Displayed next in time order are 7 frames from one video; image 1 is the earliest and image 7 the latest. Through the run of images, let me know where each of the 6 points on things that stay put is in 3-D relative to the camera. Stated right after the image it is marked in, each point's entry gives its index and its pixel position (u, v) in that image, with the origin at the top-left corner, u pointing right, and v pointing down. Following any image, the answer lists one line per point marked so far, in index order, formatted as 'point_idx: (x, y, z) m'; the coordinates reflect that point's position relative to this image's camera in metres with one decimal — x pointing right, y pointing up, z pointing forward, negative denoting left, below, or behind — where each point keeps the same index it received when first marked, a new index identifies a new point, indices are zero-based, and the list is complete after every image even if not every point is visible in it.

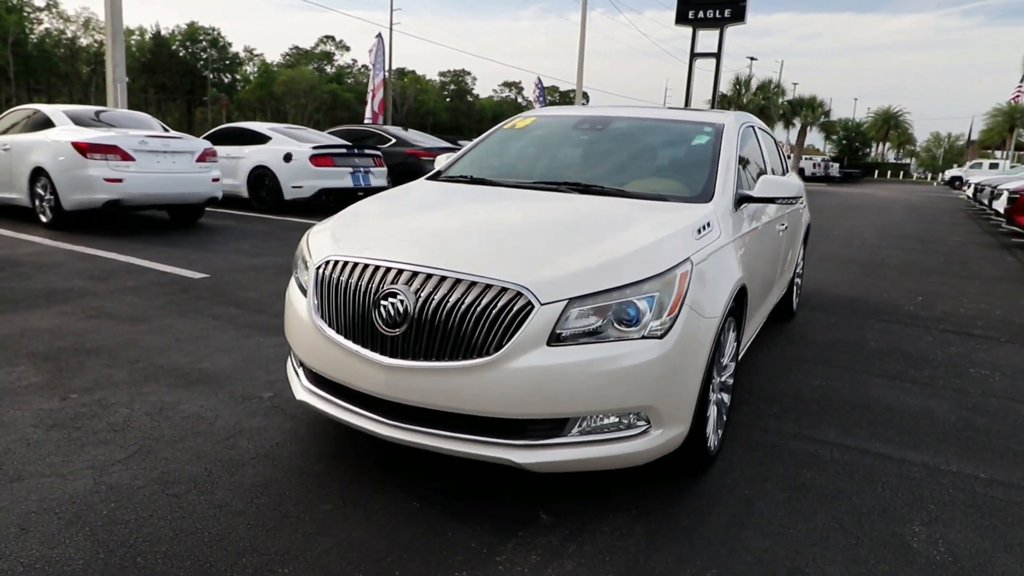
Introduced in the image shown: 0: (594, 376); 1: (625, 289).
0: (+0.3, -0.3, +2.6) m
1: (+0.4, 0.0, +2.7) m
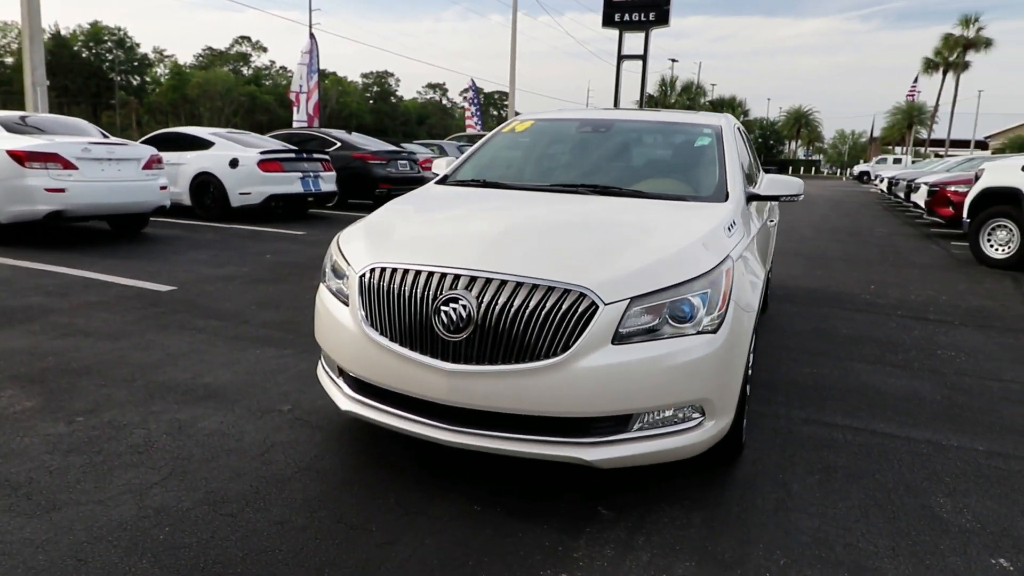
0: (+0.6, -0.3, +2.7) m
1: (+0.7, 0.0, +2.8) m
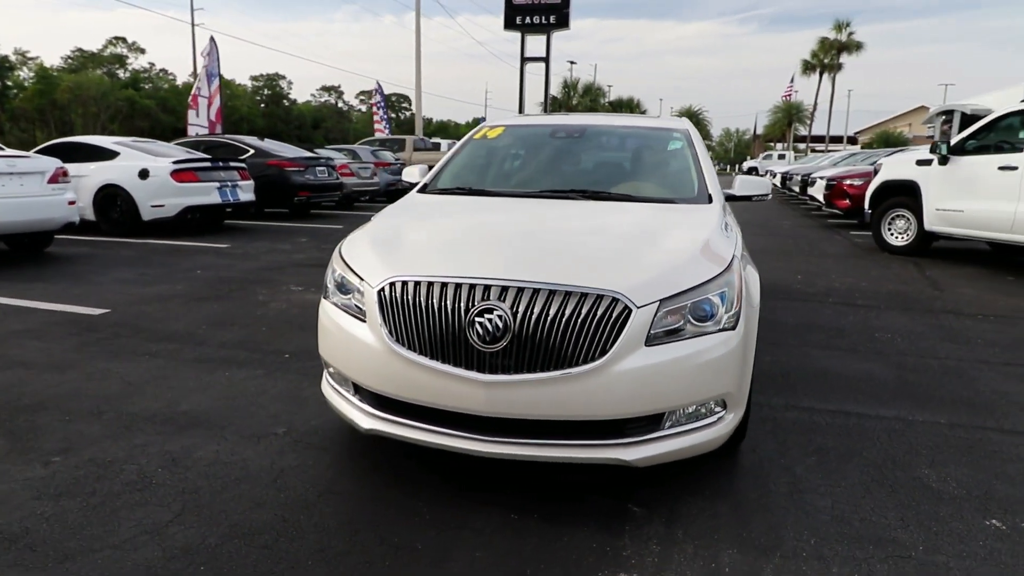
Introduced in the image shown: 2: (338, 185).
0: (+0.7, -0.3, +2.8) m
1: (+0.8, 0.0, +2.9) m
2: (-3.9, +2.3, +15.7) m
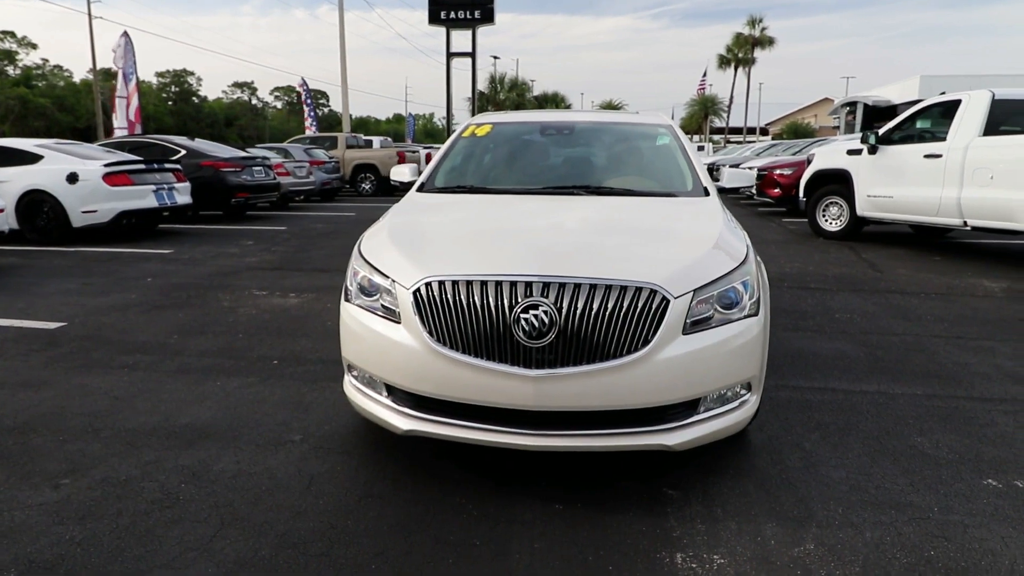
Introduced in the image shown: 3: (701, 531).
0: (+0.9, -0.3, +3.0) m
1: (+0.9, 0.0, +3.0) m
2: (-5.2, +2.2, +15.2) m
3: (+0.8, -1.0, +2.8) m
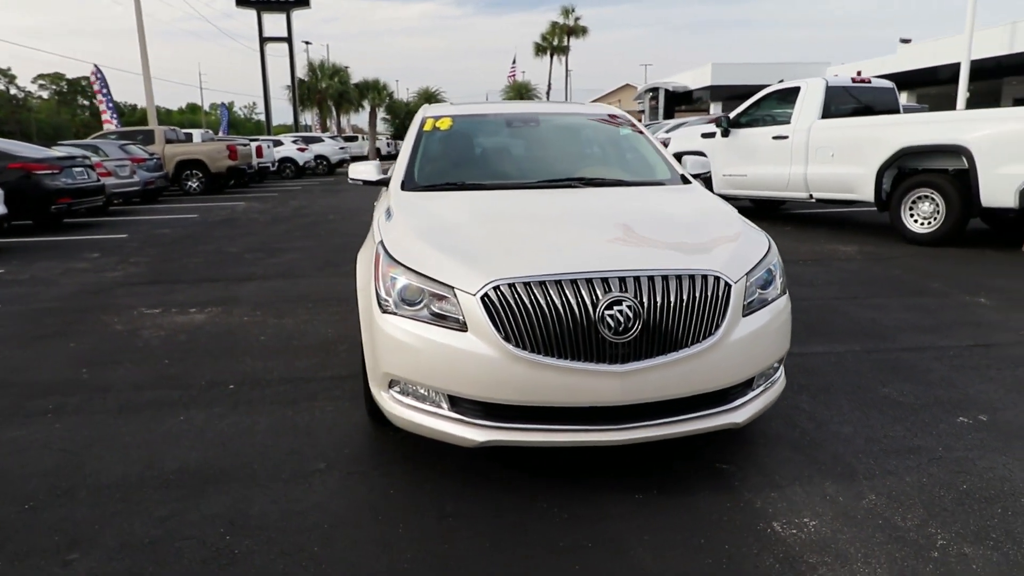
0: (+1.2, -0.2, +3.2) m
1: (+1.2, +0.1, +3.2) m
2: (-7.9, +1.9, +13.5) m
3: (+1.1, -0.9, +3.0) m
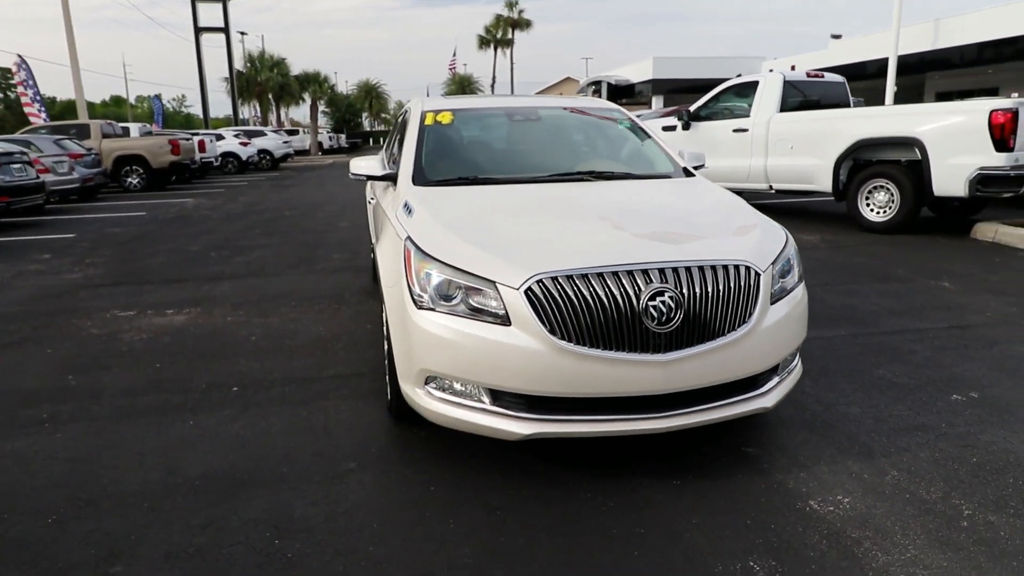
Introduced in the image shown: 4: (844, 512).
0: (+1.3, -0.2, +3.3) m
1: (+1.3, +0.2, +3.4) m
2: (-8.6, +1.9, +12.8) m
3: (+1.3, -0.9, +3.1) m
4: (+1.4, -0.9, +2.8) m
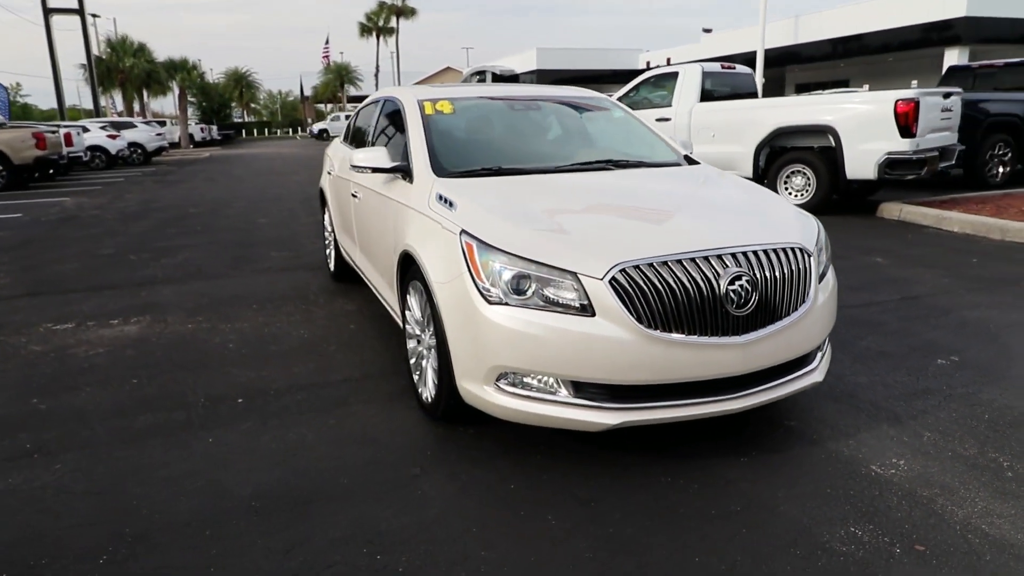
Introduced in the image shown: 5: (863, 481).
0: (+1.6, -0.1, +3.5) m
1: (+1.5, +0.3, +3.6) m
2: (-9.9, +1.6, +11.2) m
3: (+1.6, -0.8, +3.3) m
4: (+1.7, -0.8, +3.1) m
5: (+1.5, -0.8, +3.0) m
